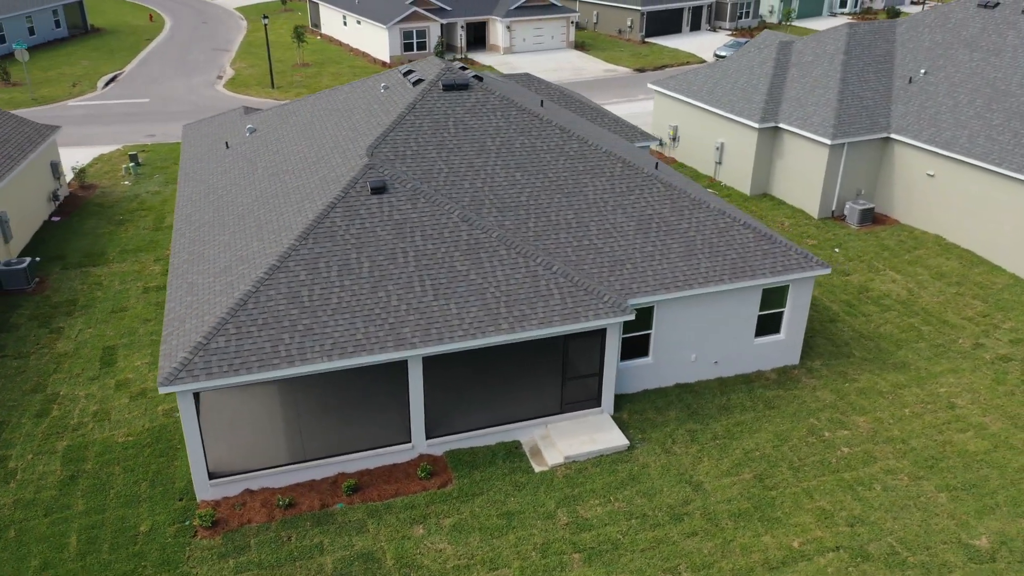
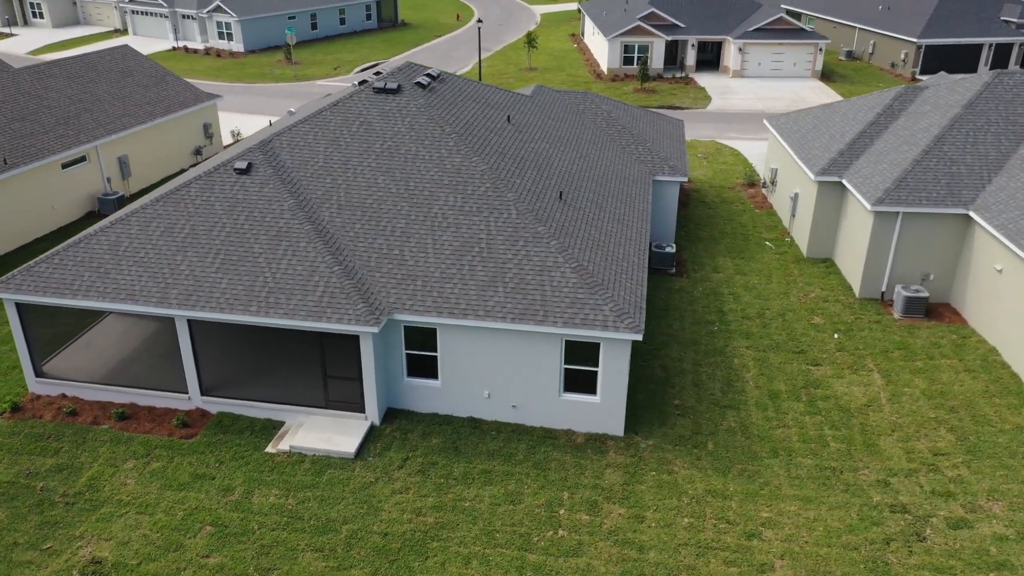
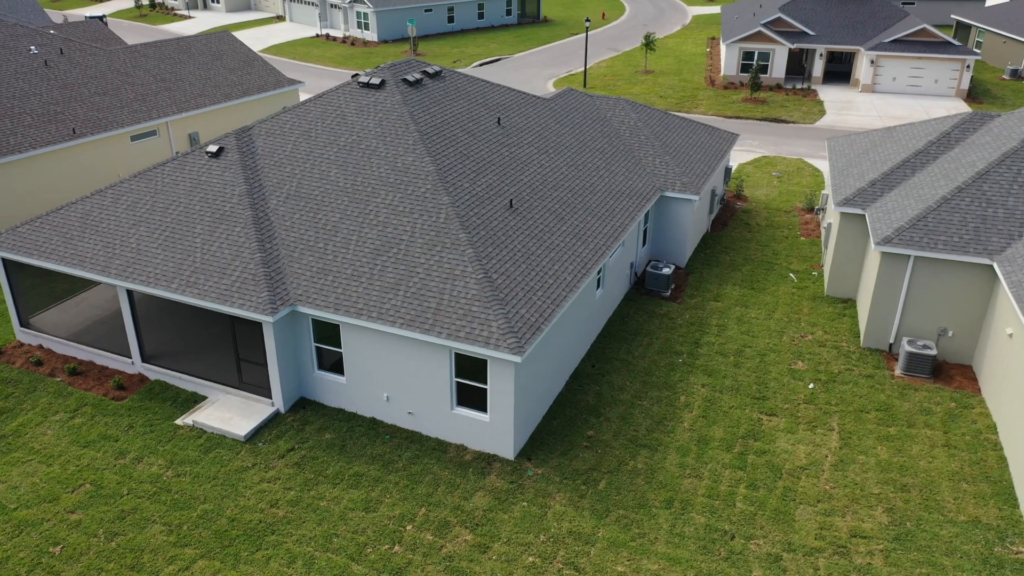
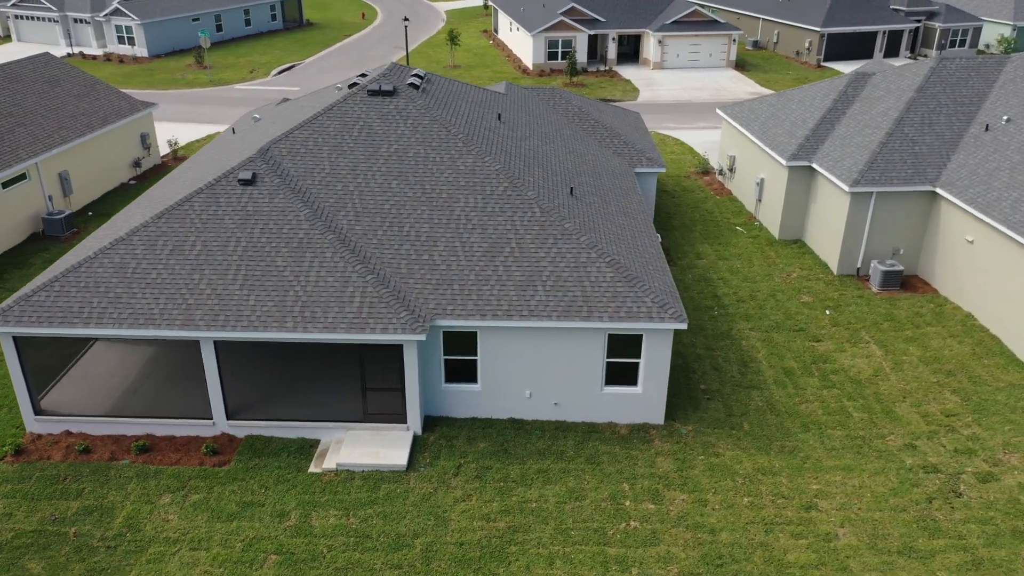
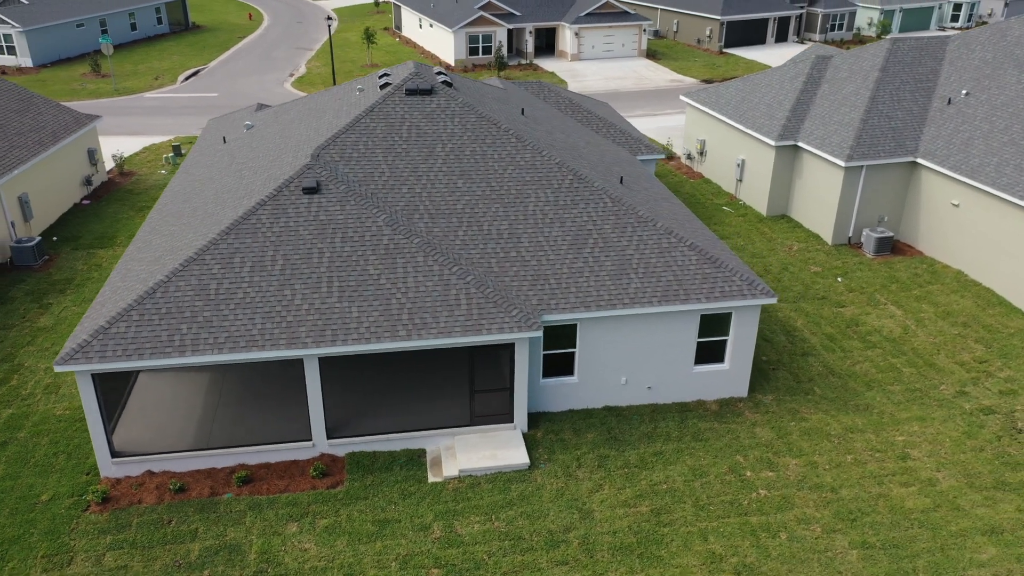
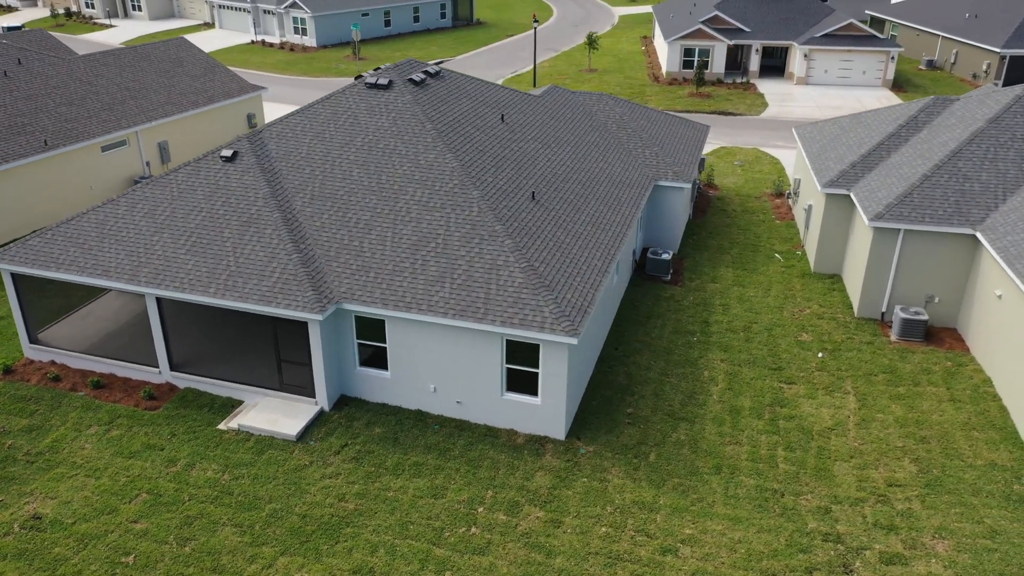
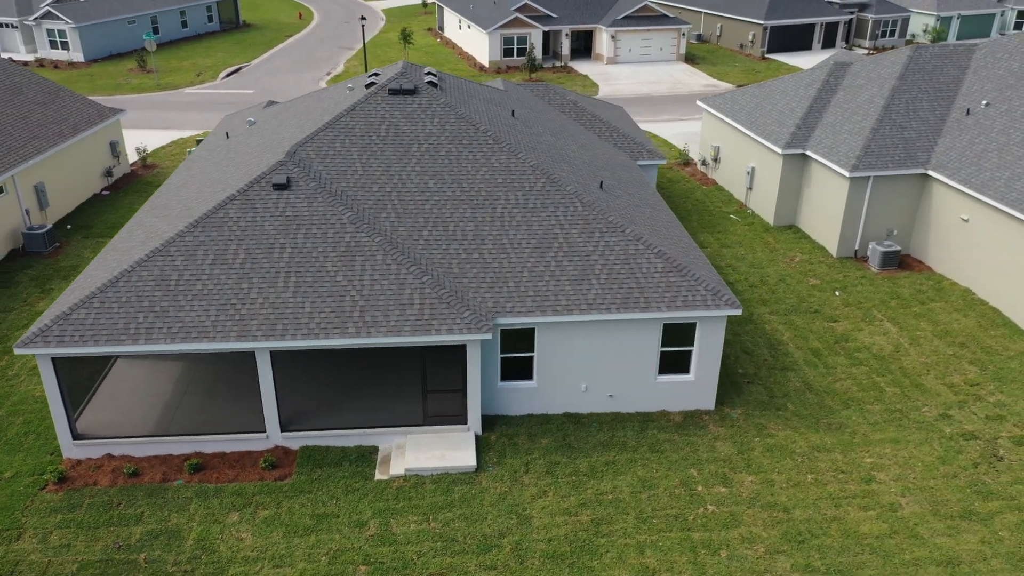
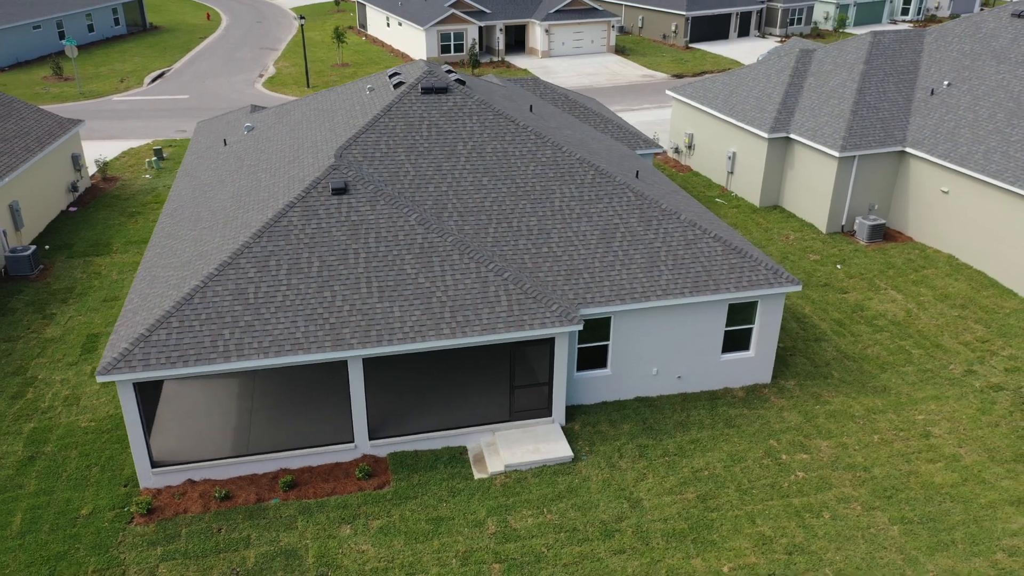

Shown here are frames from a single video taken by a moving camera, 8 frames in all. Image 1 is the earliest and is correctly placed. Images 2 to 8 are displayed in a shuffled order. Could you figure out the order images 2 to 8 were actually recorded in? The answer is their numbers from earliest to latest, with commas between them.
8, 5, 7, 4, 2, 6, 3
